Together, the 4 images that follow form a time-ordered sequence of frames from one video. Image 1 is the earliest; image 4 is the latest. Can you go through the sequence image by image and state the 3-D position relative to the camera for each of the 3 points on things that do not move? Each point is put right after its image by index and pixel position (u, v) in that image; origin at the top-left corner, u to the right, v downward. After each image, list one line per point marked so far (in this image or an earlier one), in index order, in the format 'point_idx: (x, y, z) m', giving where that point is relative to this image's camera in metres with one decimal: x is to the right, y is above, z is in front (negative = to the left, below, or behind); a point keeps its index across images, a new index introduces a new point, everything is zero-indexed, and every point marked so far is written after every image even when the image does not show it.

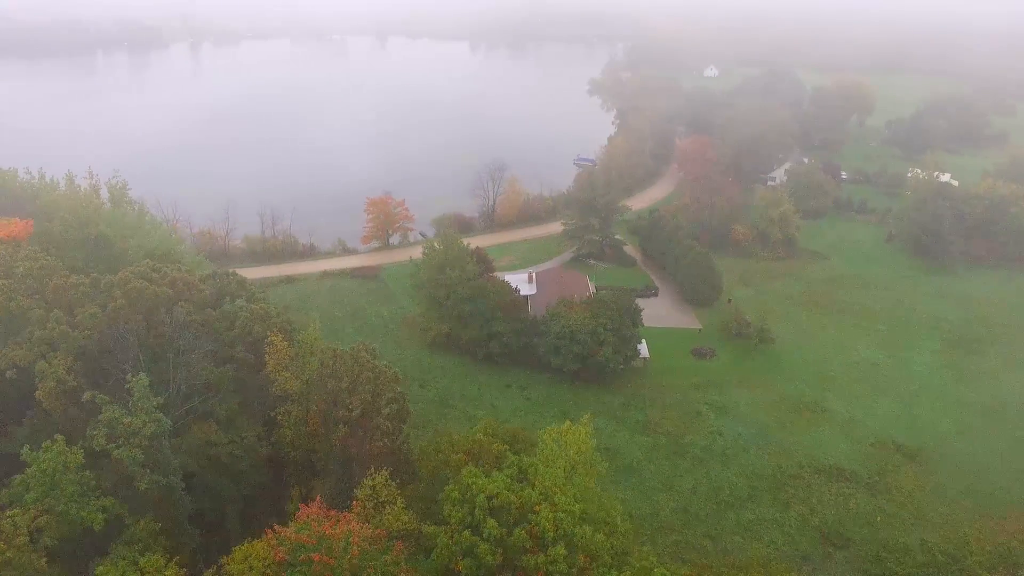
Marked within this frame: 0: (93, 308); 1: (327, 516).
0: (-13.0, -0.6, +18.2) m
1: (-4.5, -5.5, +14.2) m
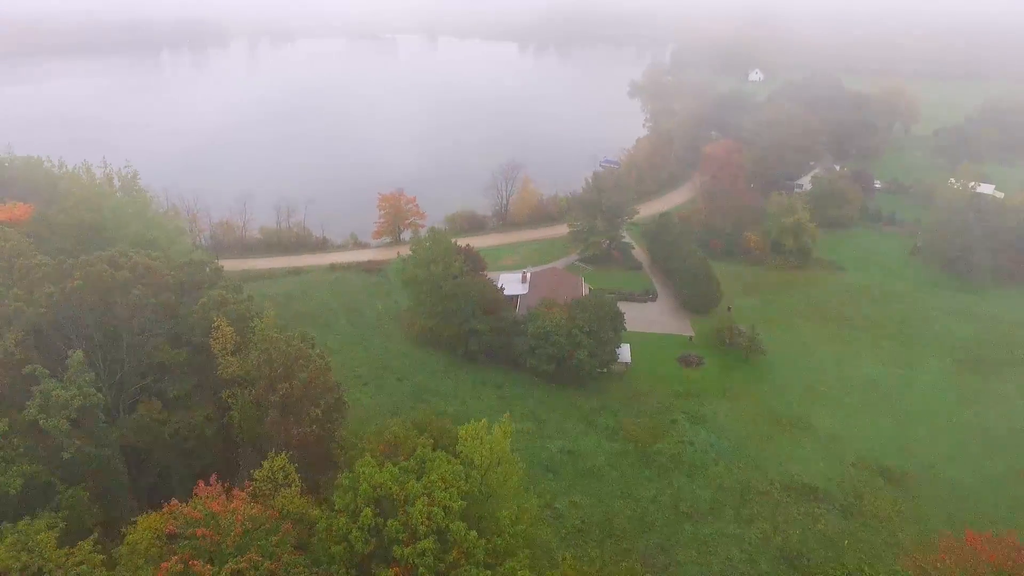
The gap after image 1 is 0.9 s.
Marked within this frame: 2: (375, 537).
0: (-15.1, 0.0, +19.4) m
1: (-7.2, -5.2, +14.7) m
2: (-3.2, -5.6, +13.4) m
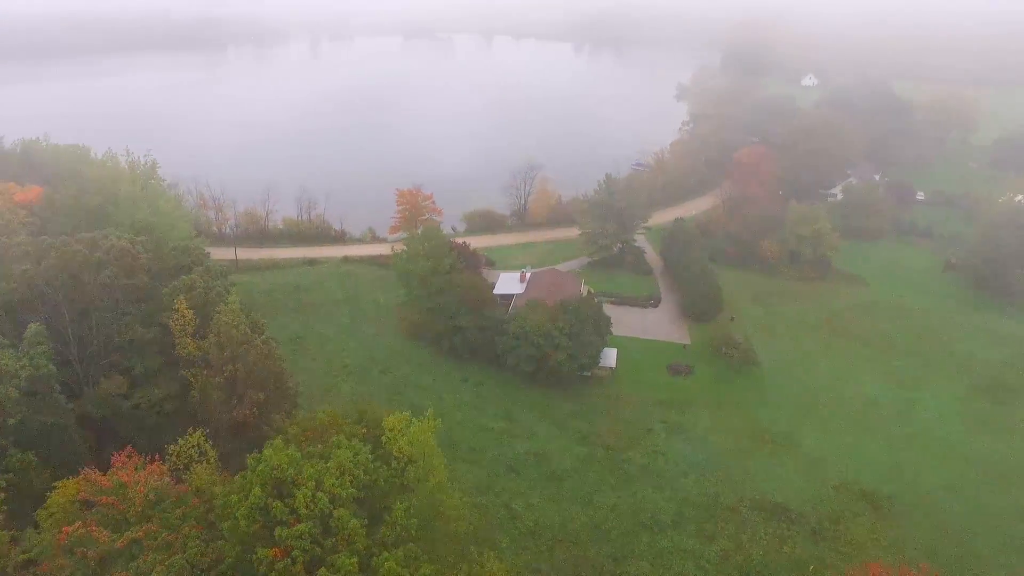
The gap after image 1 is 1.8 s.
0: (-16.9, +0.8, +20.7) m
1: (-9.7, -4.7, +15.4) m
2: (-5.8, -5.3, +13.8) m
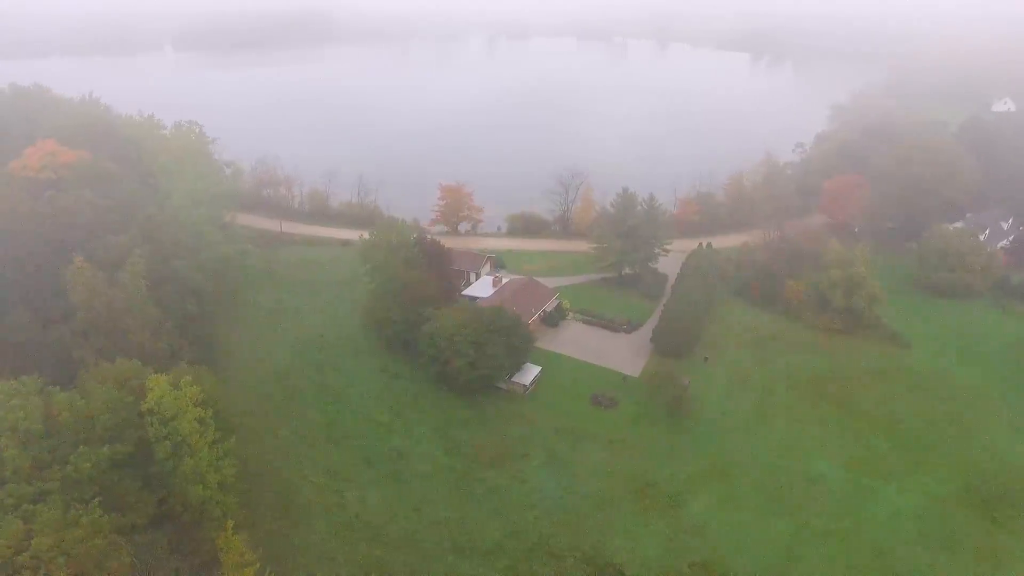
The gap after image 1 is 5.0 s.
0: (-23.0, +3.4, +25.9) m
1: (-18.3, -3.0, +18.9) m
2: (-15.1, -4.1, +16.3) m
